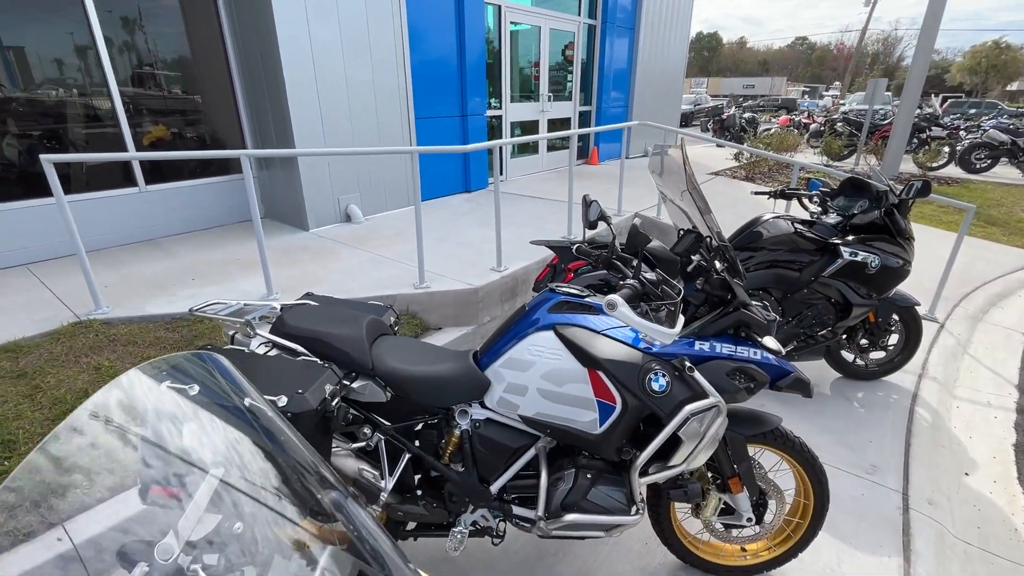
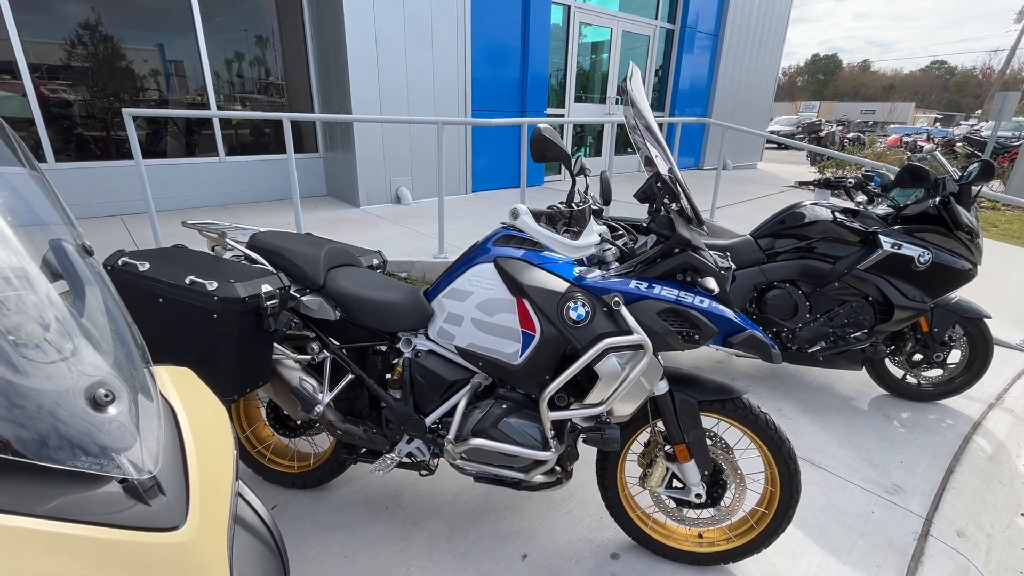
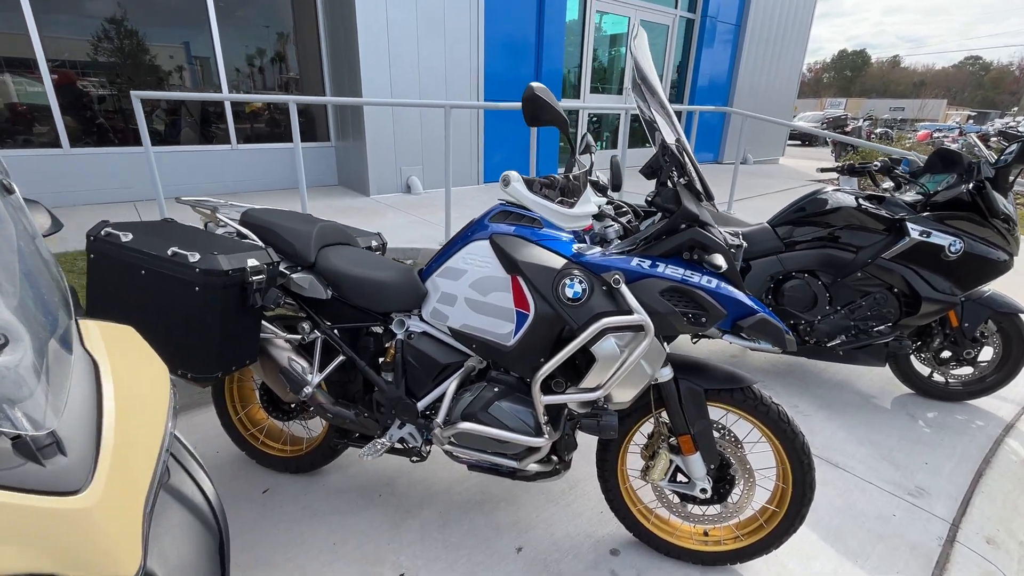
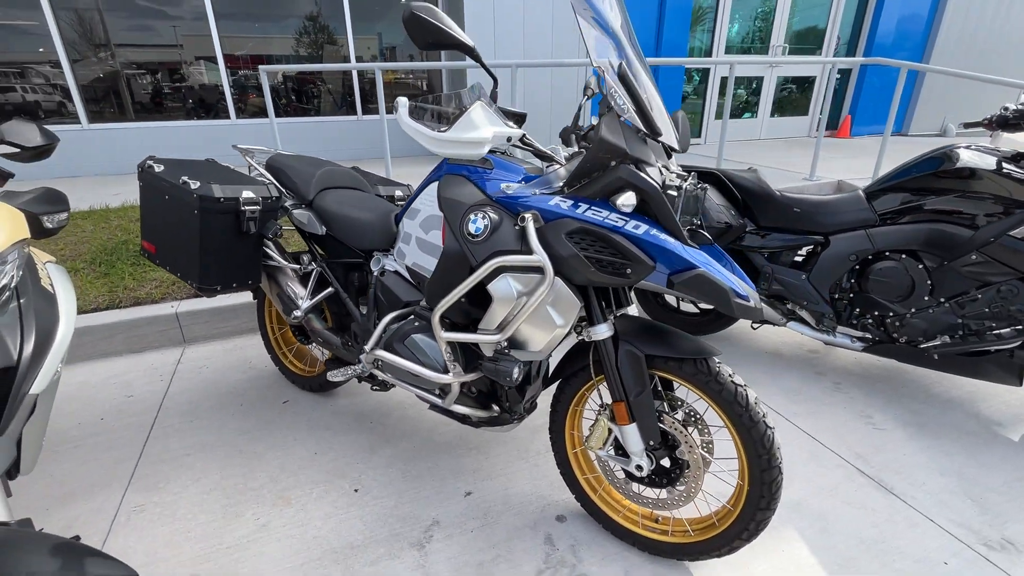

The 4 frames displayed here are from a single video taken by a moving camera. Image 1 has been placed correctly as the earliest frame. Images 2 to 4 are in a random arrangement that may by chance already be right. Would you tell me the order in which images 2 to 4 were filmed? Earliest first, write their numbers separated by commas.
2, 3, 4
